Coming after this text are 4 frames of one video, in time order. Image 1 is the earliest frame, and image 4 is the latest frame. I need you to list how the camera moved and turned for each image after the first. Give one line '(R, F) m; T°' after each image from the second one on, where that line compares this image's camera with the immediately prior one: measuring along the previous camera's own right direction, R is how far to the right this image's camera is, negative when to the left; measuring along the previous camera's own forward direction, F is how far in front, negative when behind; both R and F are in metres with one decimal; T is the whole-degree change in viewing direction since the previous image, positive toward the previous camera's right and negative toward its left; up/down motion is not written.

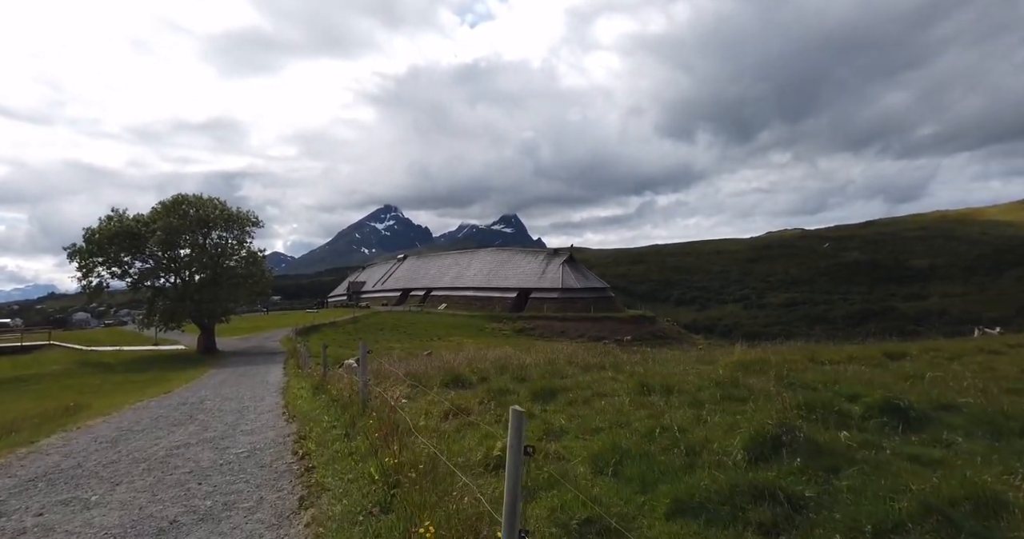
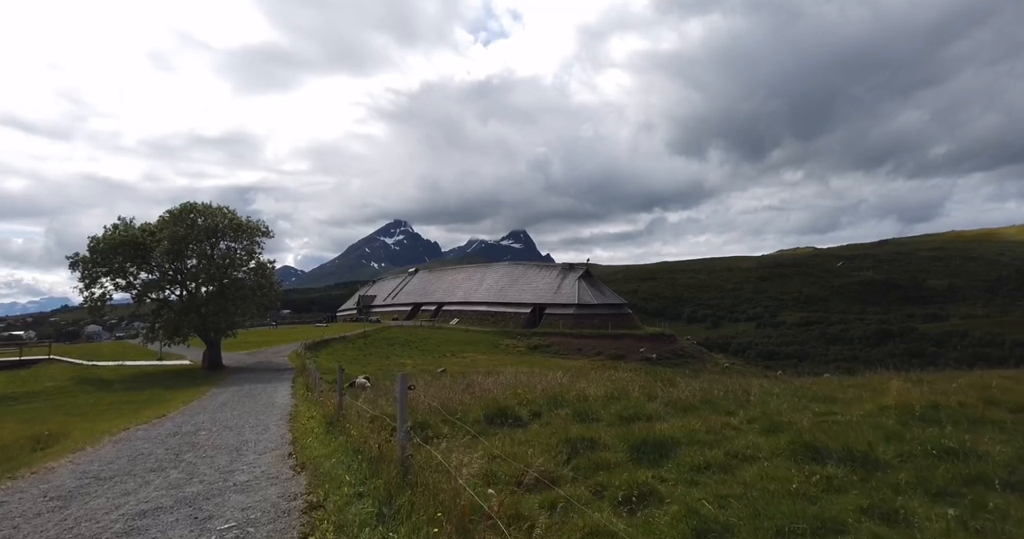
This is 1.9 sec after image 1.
(-1.3, +3.4) m; -1°
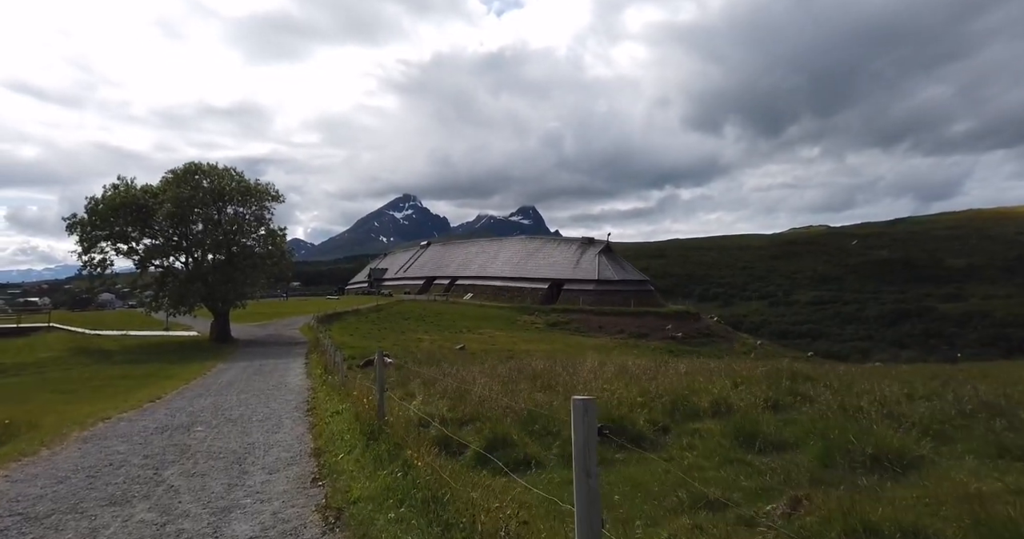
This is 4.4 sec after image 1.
(-2.0, +4.6) m; -1°
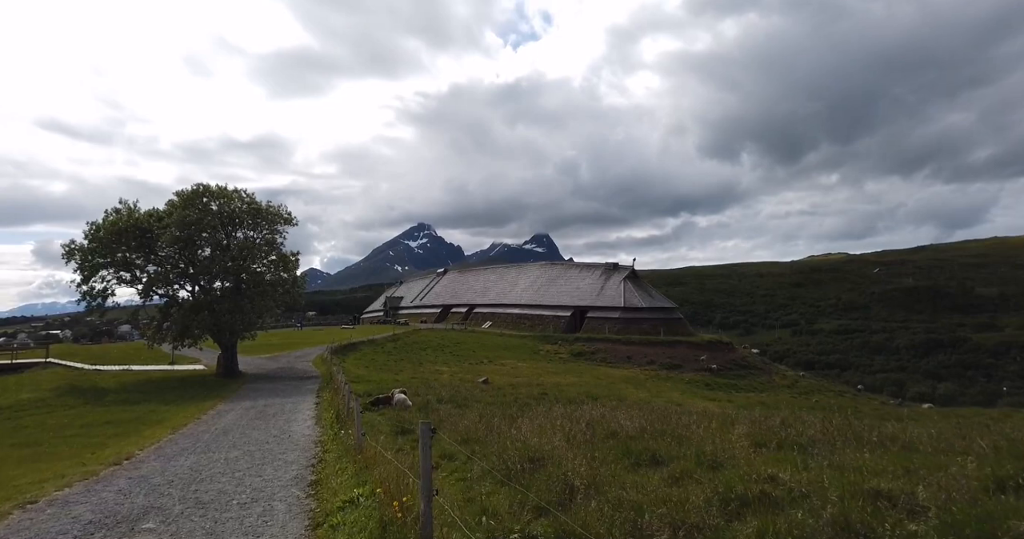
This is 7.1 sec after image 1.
(-1.5, +5.0) m; -1°
